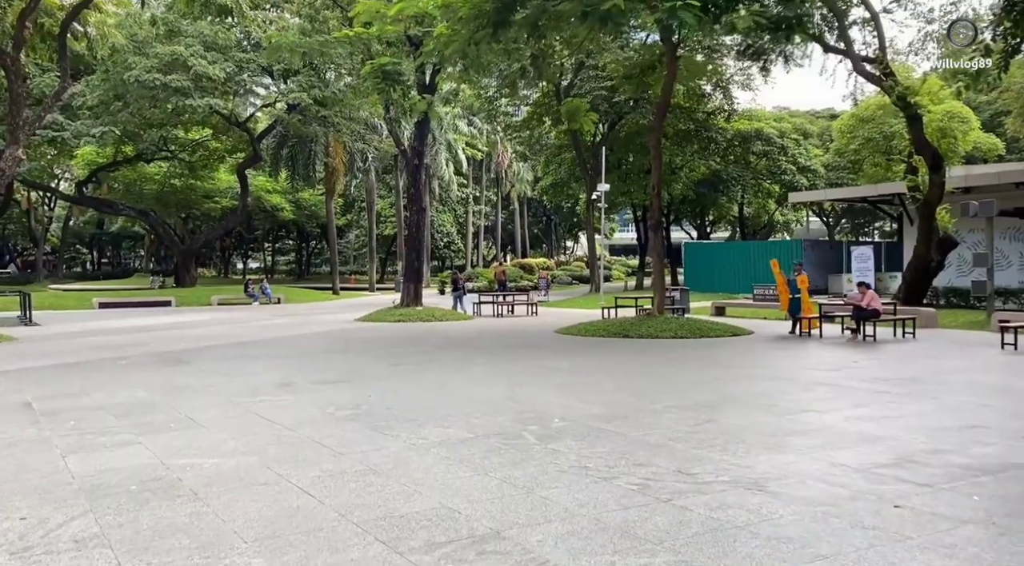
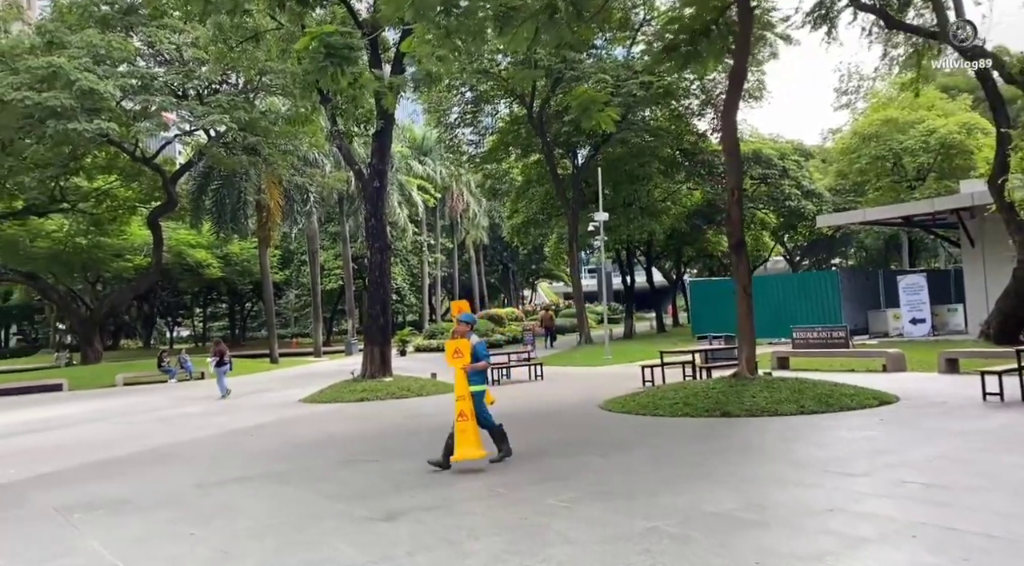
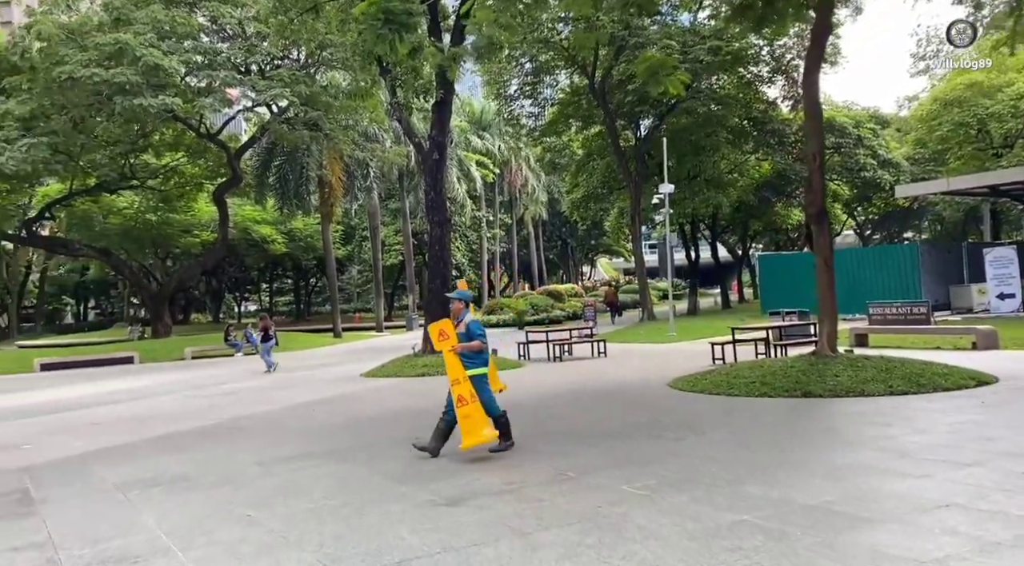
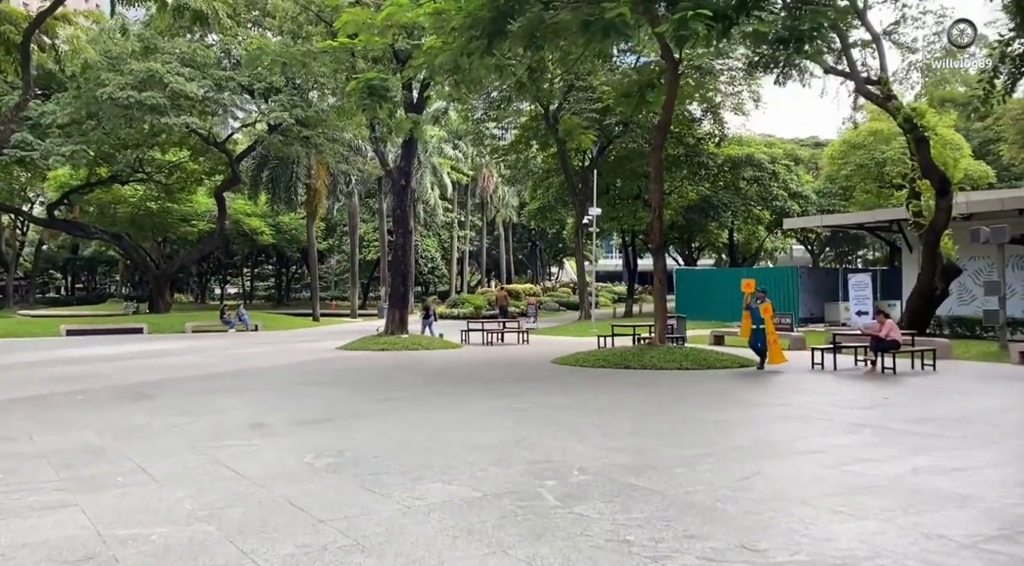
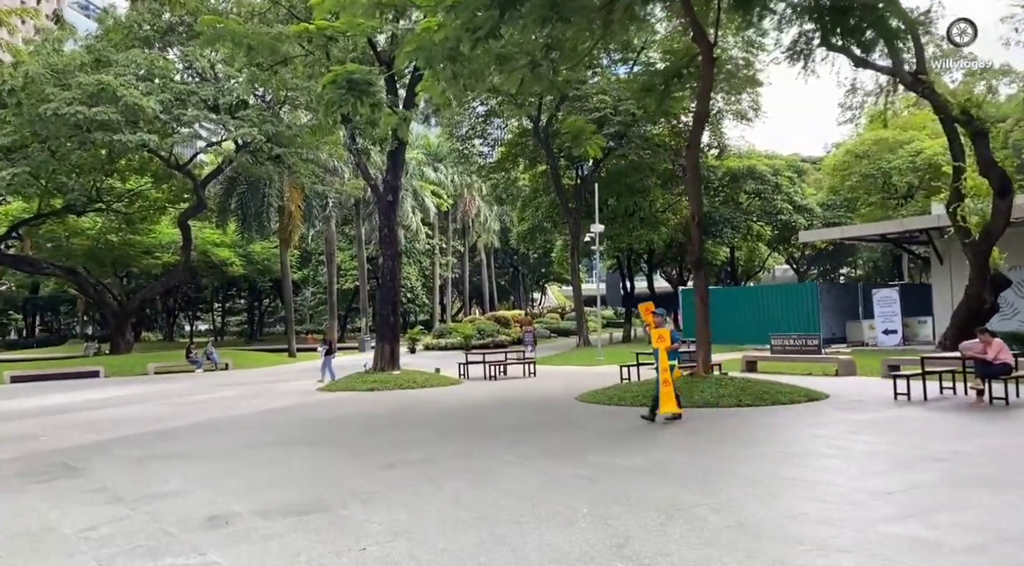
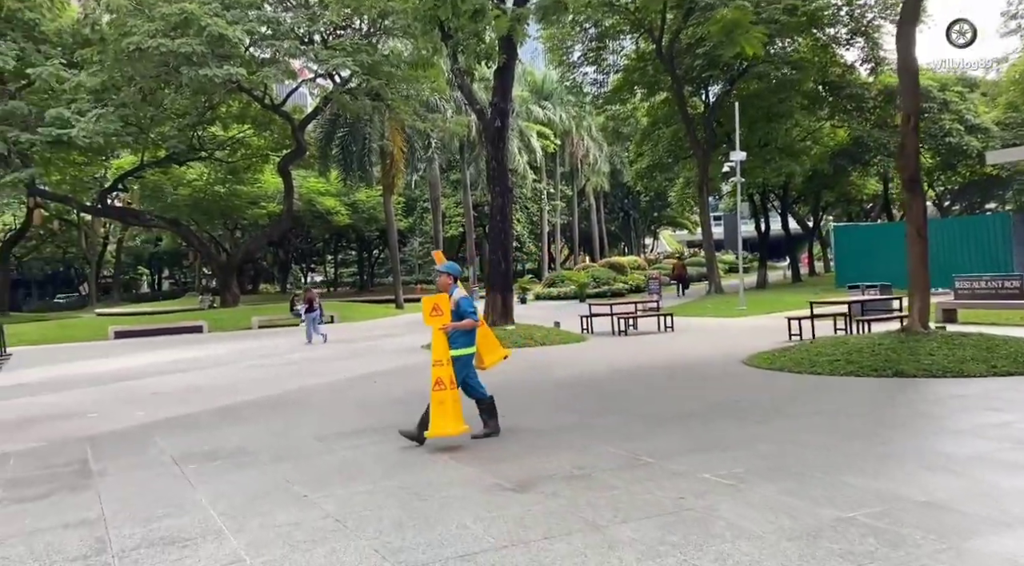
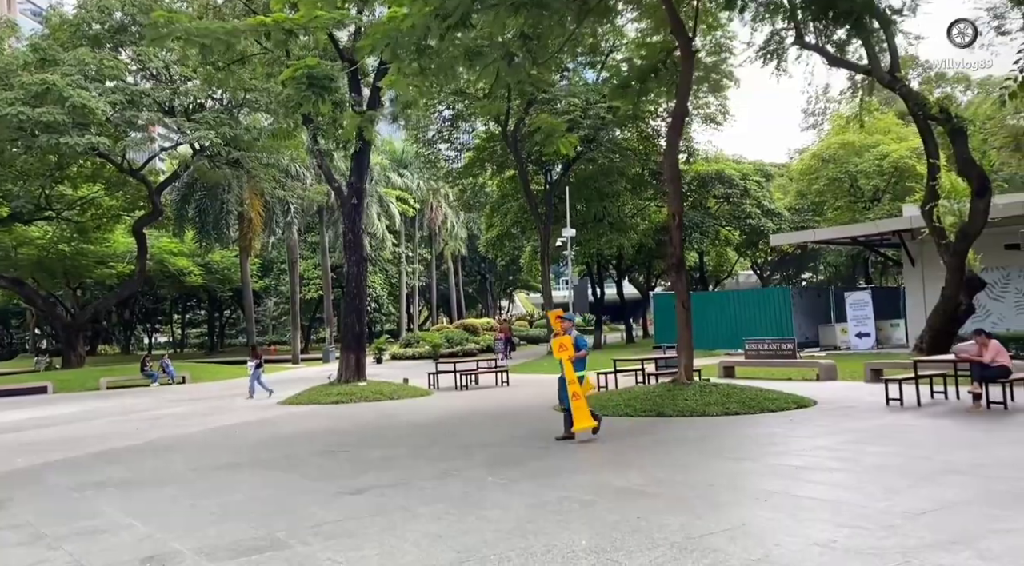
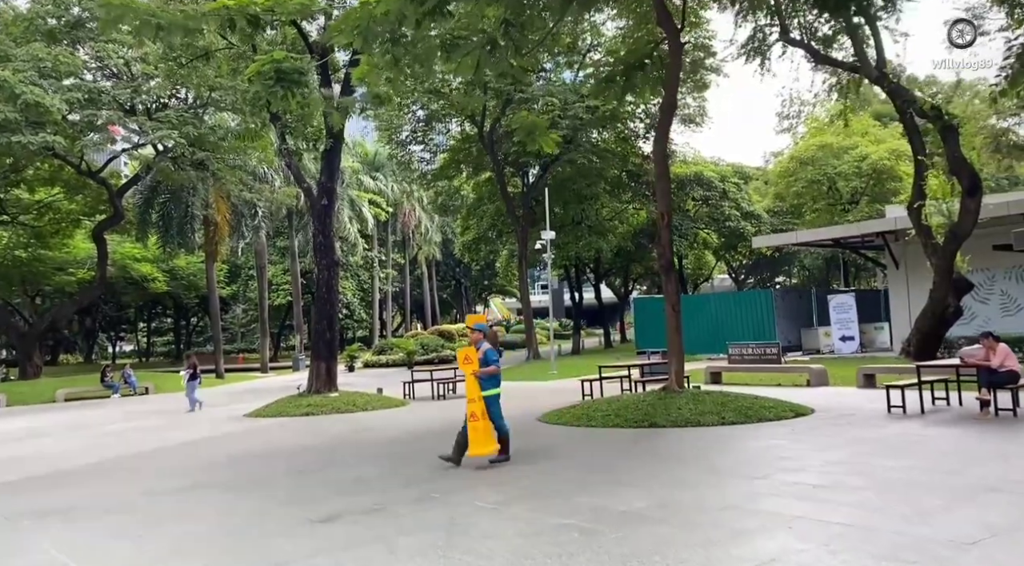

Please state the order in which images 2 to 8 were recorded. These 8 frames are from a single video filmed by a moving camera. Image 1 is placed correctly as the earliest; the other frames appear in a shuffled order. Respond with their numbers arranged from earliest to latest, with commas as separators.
4, 5, 7, 8, 2, 3, 6
